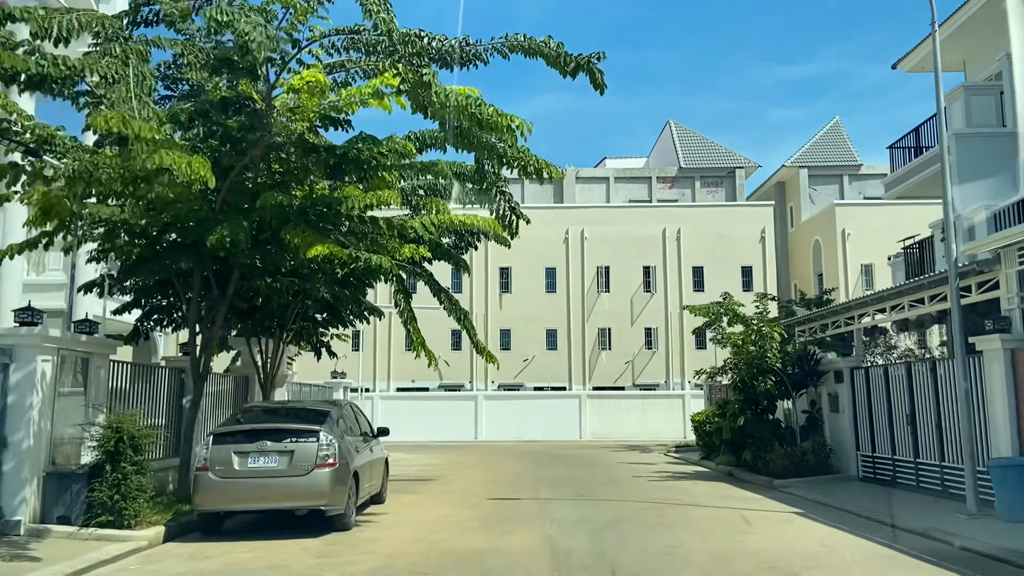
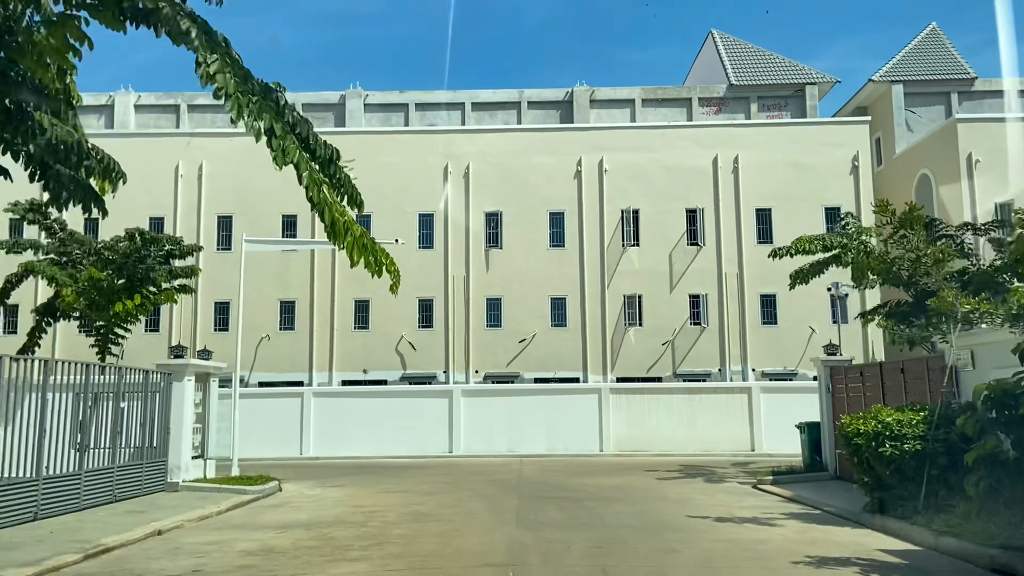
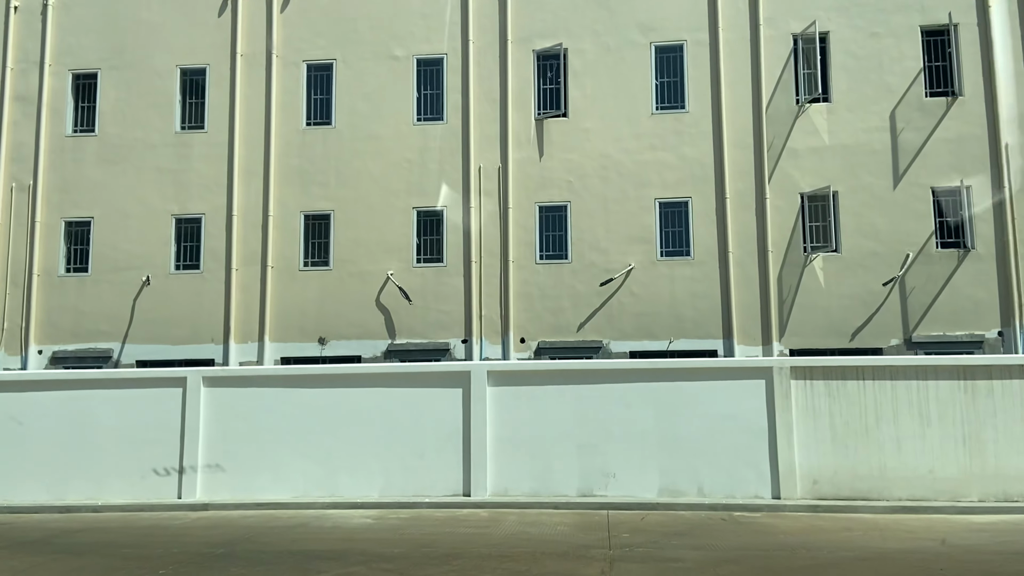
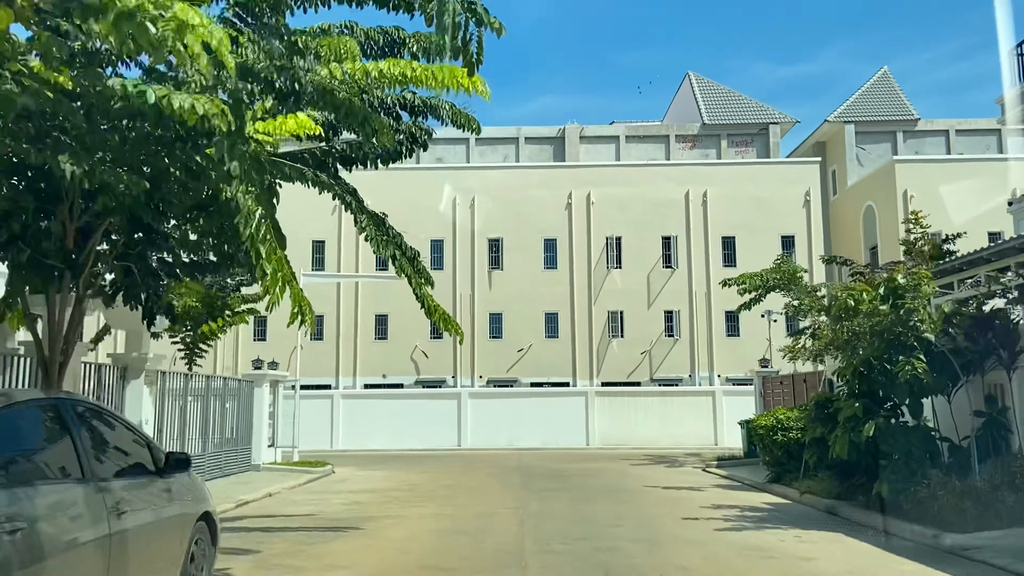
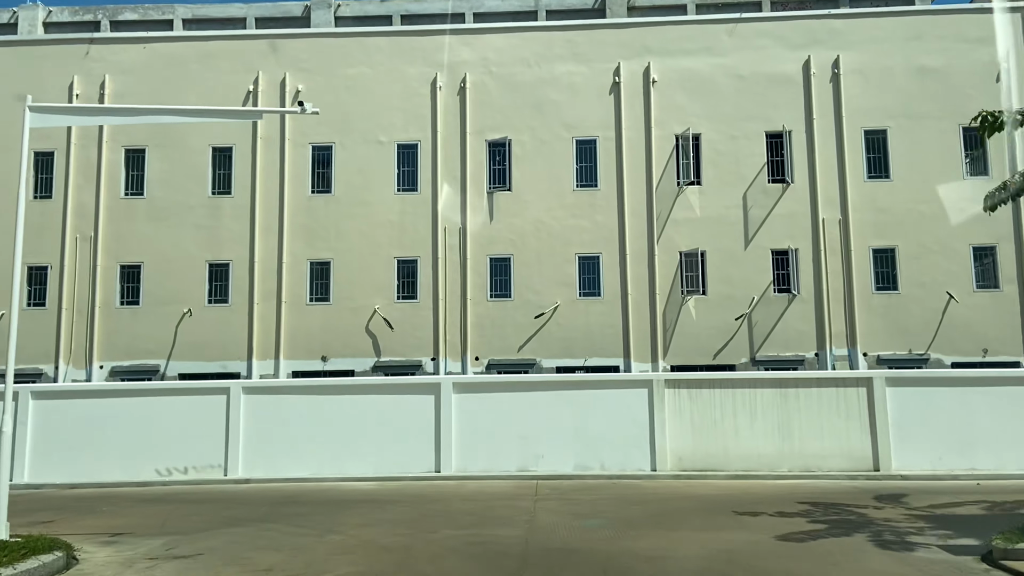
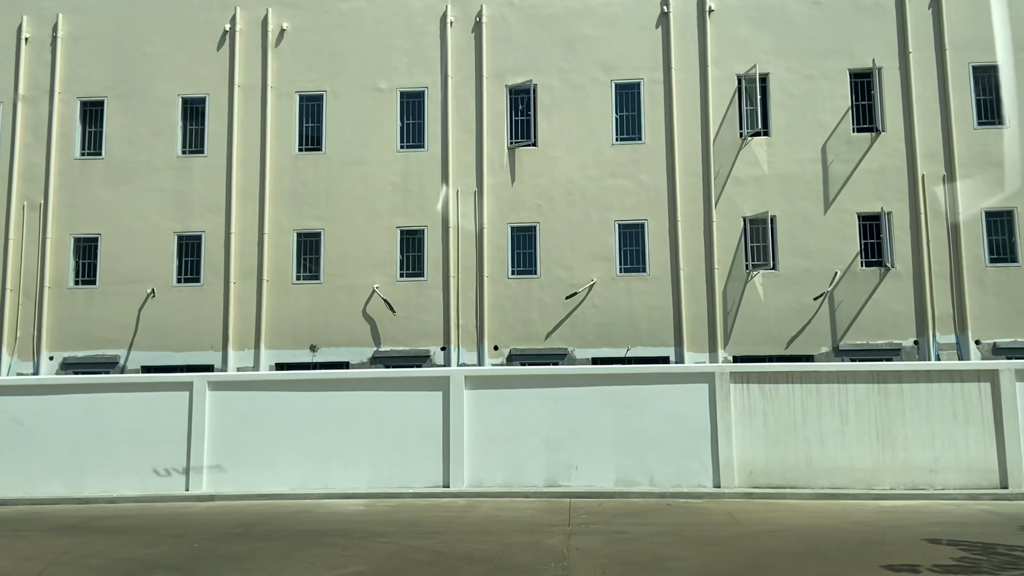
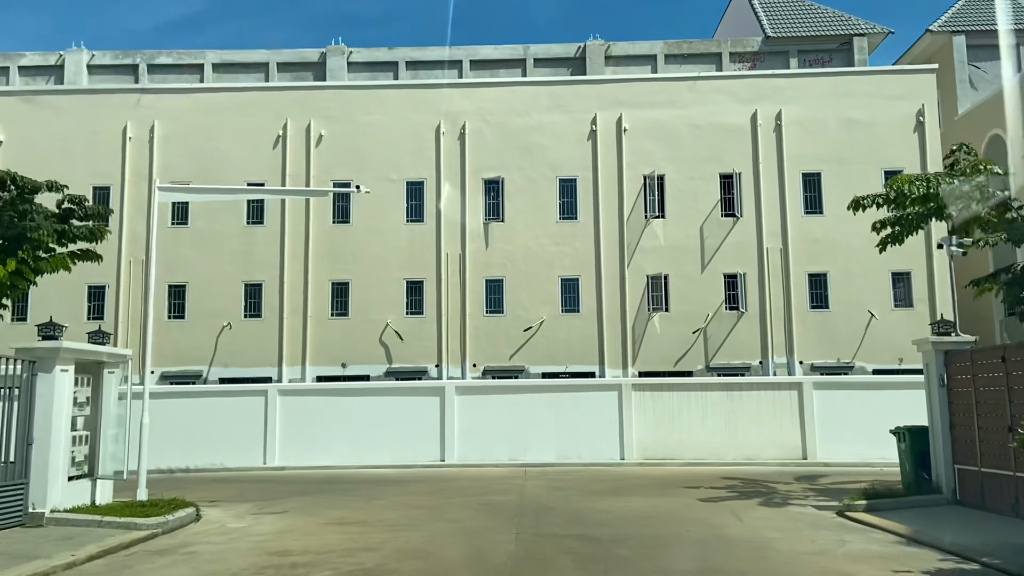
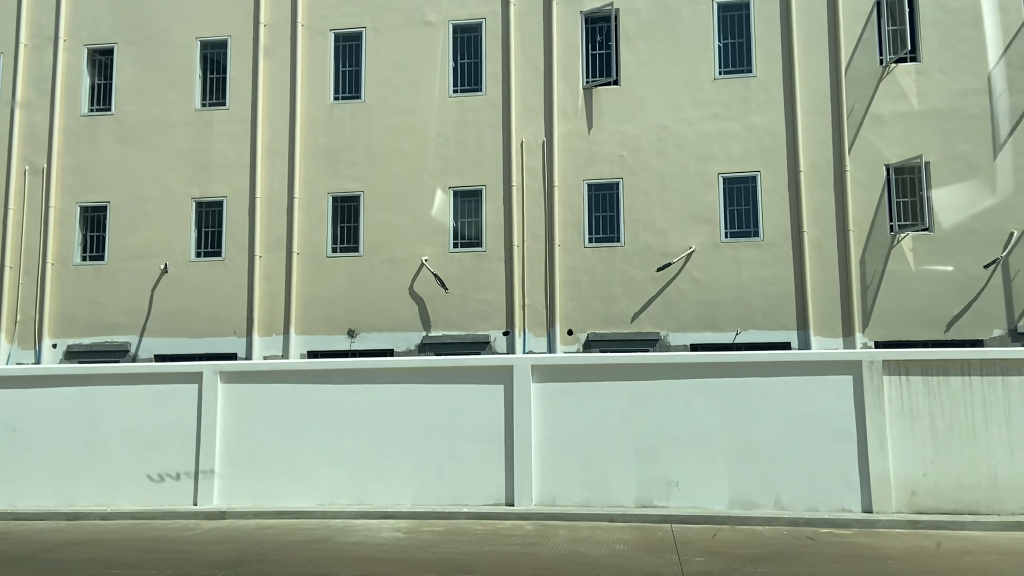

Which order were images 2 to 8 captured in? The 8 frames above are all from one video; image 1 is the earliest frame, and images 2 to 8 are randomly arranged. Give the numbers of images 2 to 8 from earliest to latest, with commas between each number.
4, 2, 7, 5, 6, 3, 8
